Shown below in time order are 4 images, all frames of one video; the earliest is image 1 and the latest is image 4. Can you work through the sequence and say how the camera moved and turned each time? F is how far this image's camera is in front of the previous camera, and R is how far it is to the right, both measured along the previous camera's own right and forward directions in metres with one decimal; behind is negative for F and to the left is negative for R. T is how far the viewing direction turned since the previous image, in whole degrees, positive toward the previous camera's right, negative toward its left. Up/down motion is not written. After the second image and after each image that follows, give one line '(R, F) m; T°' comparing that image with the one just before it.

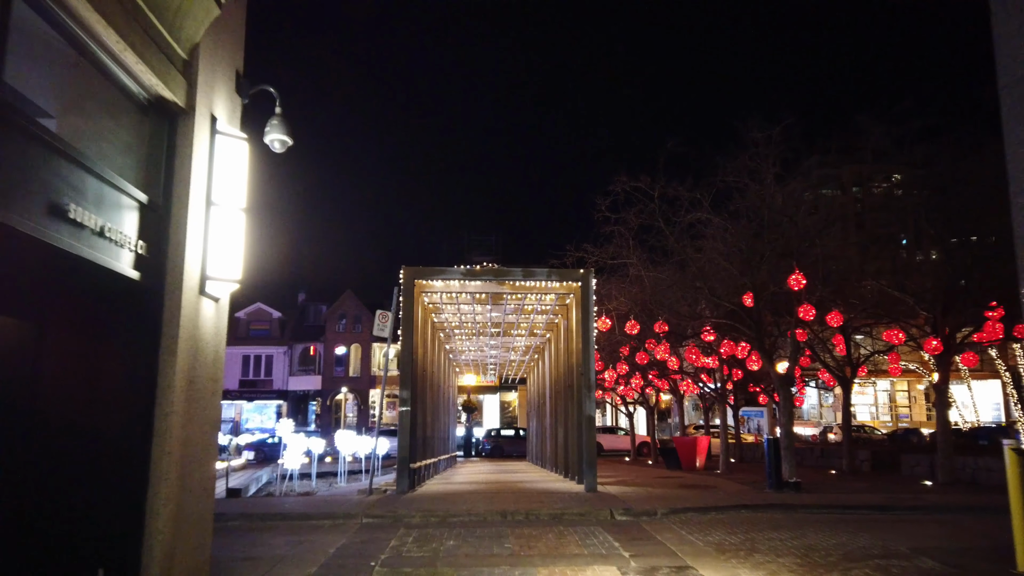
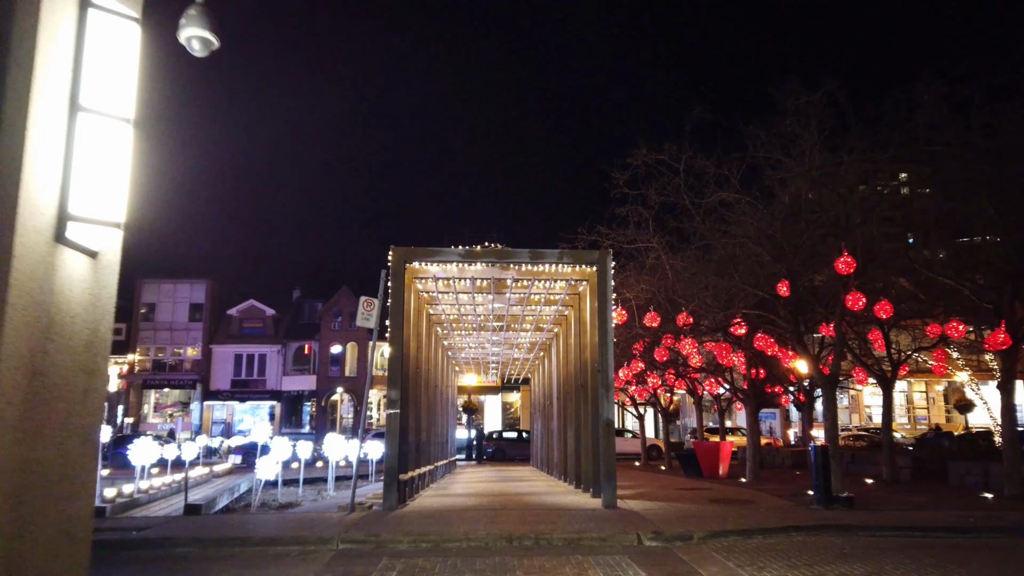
(-0.1, +2.0) m; 0°
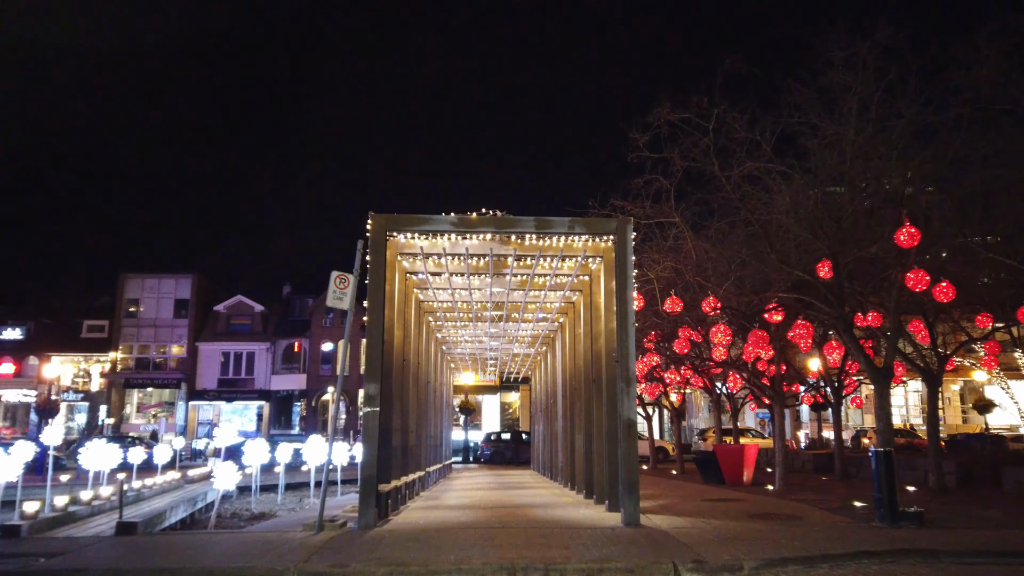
(-0.1, +2.0) m; 0°
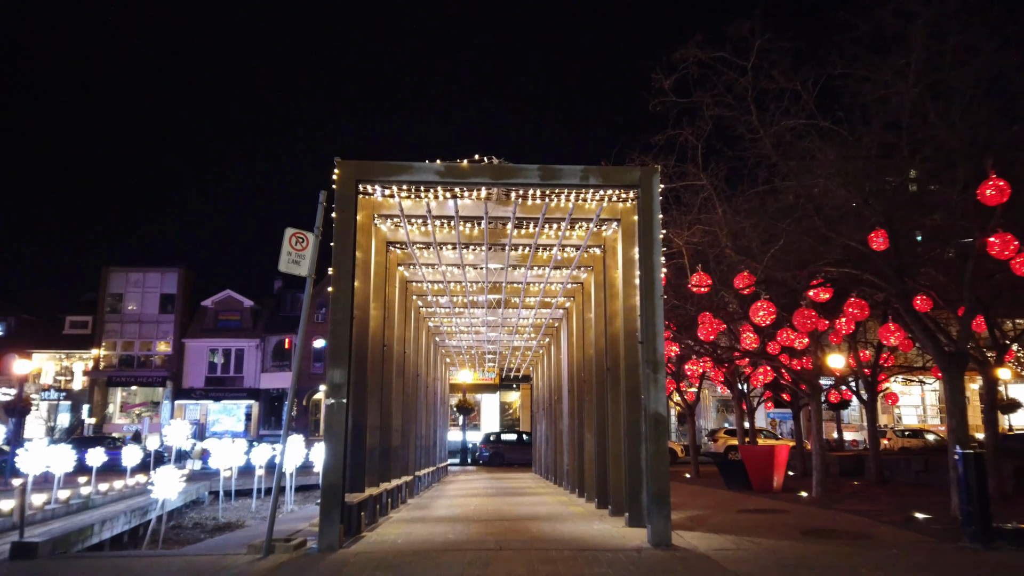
(0.0, +2.0) m; 0°
